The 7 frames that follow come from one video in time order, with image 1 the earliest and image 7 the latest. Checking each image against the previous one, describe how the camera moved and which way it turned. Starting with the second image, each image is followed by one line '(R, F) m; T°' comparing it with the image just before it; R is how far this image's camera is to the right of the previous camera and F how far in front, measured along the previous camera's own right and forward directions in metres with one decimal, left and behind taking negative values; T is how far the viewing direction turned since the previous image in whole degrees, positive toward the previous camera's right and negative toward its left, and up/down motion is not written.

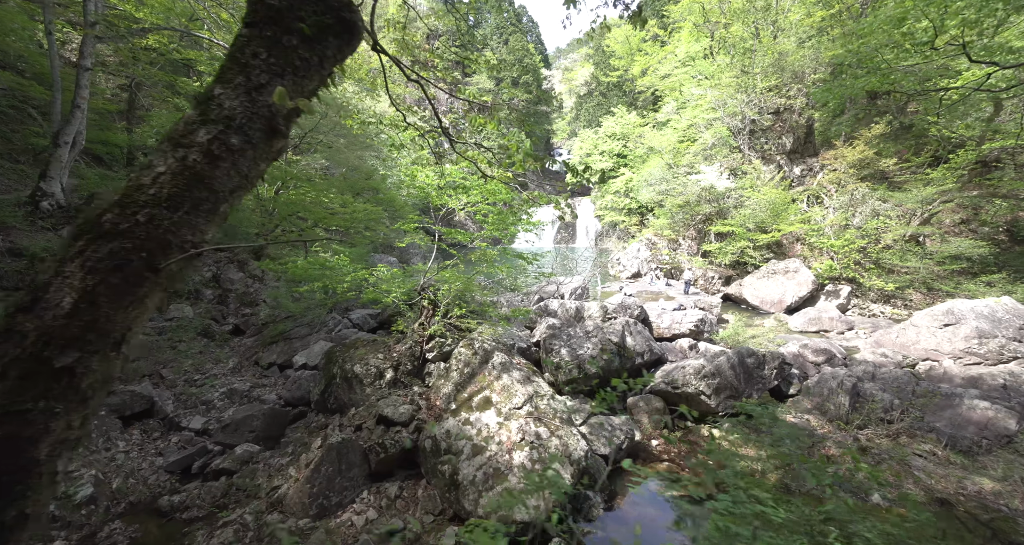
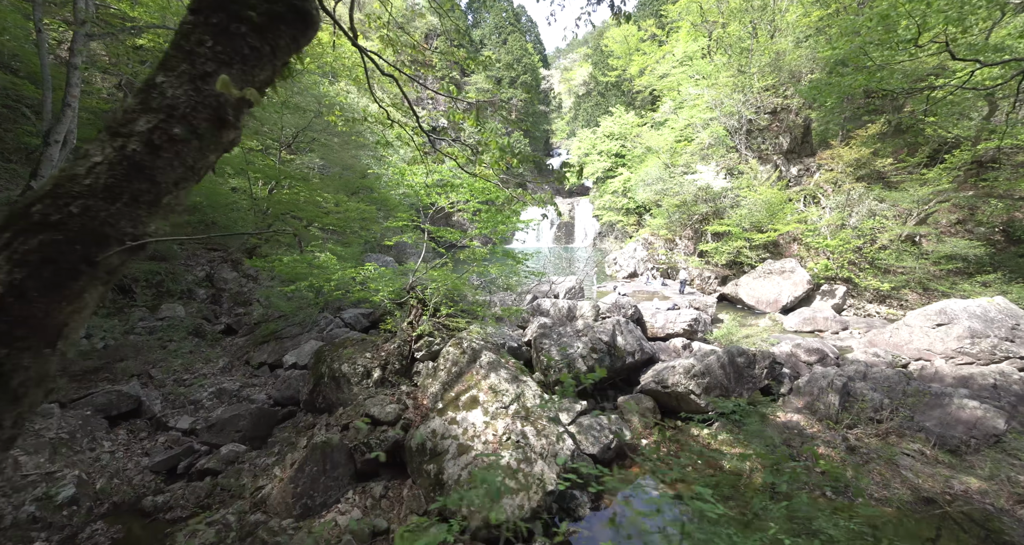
(+0.1, 0.0) m; 0°
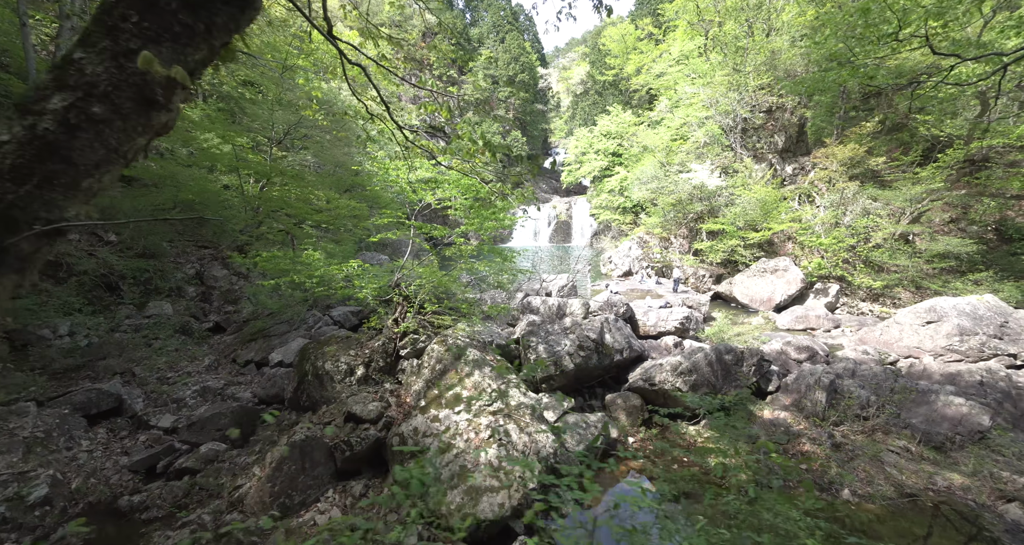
(+0.2, 0.0) m; 0°
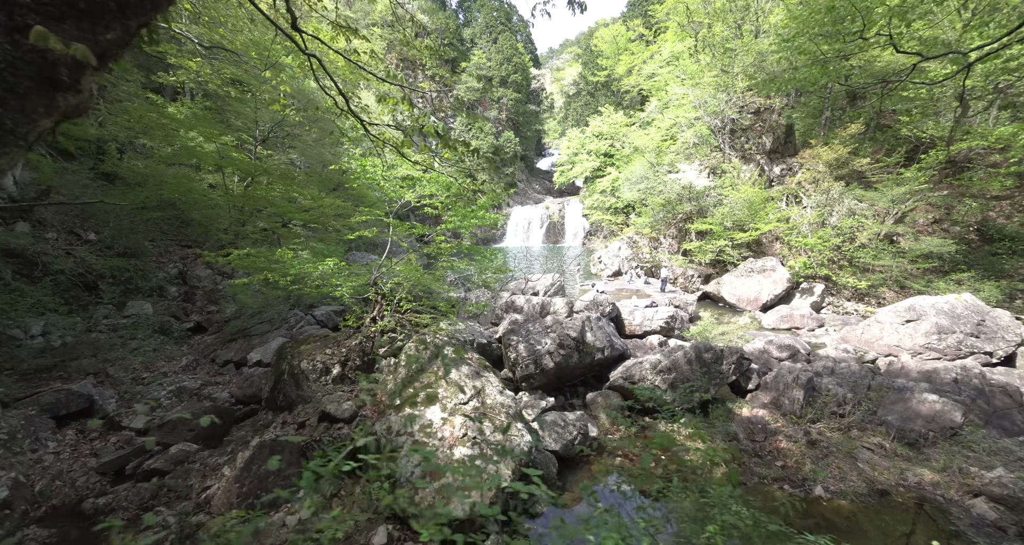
(+0.2, 0.0) m; +1°
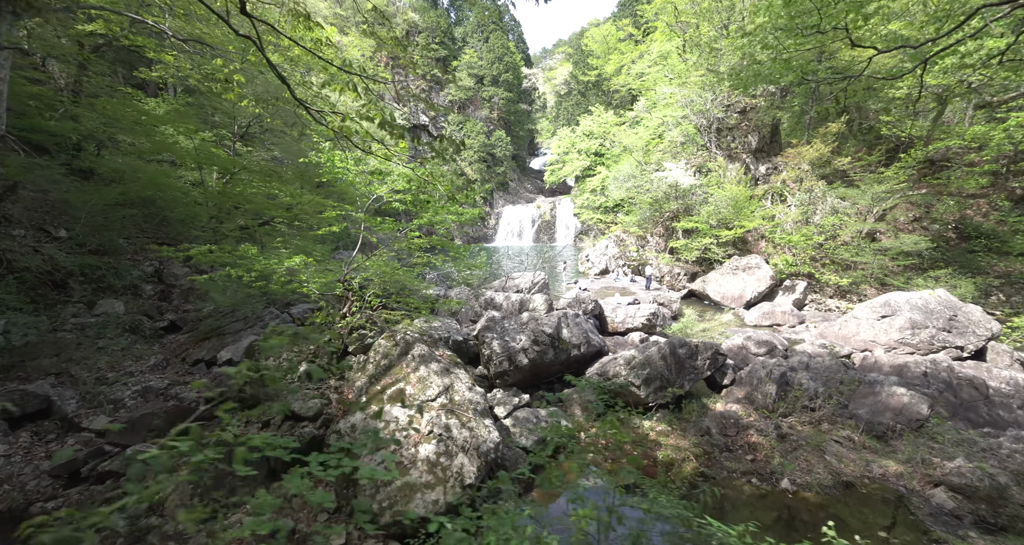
(+0.3, 0.0) m; +1°
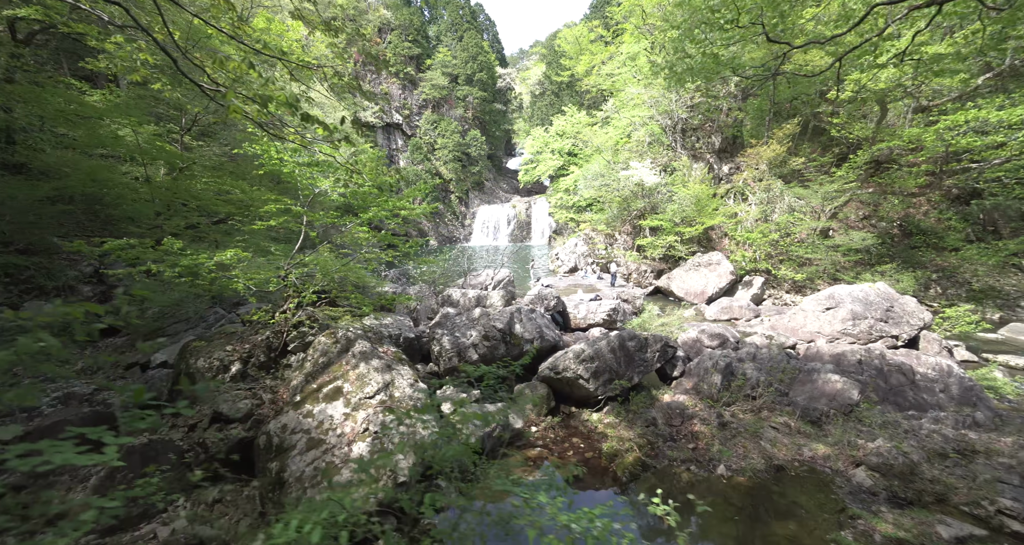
(+0.4, 0.0) m; +3°
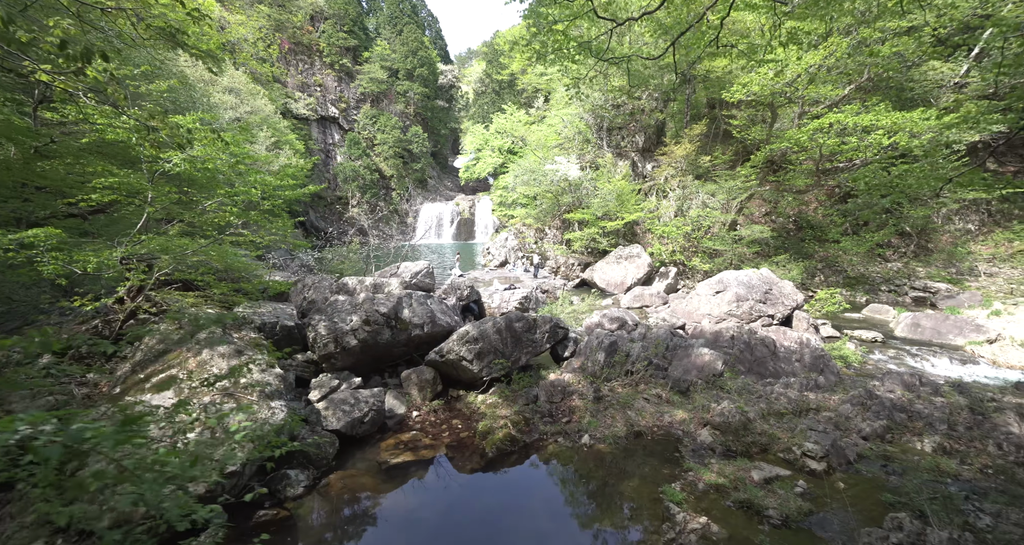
(+1.0, 0.0) m; +8°
